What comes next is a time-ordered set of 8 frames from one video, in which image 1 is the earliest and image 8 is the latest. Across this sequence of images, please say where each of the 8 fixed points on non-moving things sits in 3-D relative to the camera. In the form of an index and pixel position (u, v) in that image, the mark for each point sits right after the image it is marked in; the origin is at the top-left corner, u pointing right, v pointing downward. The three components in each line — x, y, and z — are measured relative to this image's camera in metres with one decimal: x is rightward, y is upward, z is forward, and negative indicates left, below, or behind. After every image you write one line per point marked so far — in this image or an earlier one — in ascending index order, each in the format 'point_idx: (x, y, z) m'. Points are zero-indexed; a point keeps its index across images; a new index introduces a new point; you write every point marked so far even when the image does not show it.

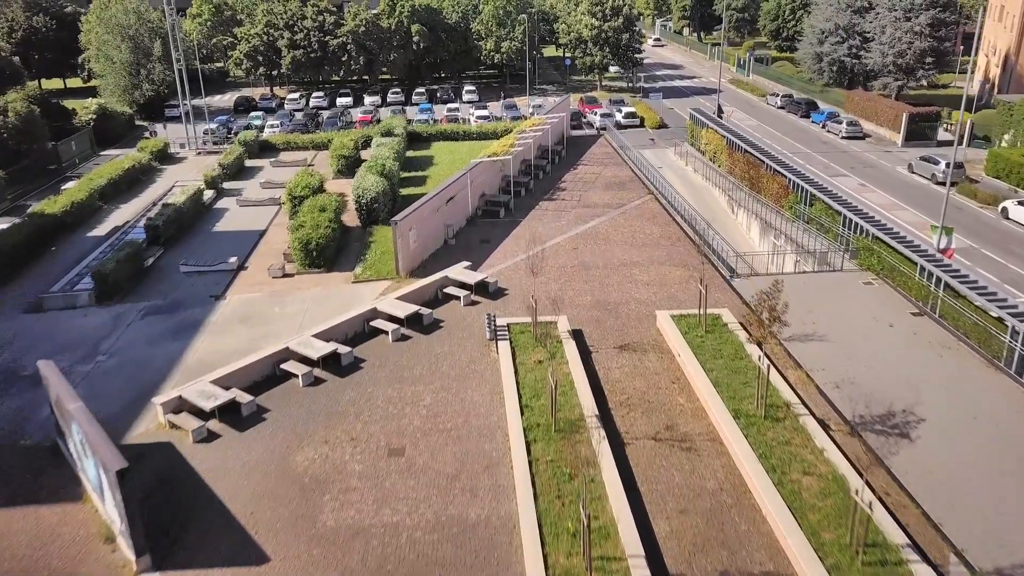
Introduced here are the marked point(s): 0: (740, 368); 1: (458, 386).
0: (+5.4, -1.9, +19.1) m
1: (-1.3, -2.3, +19.1) m
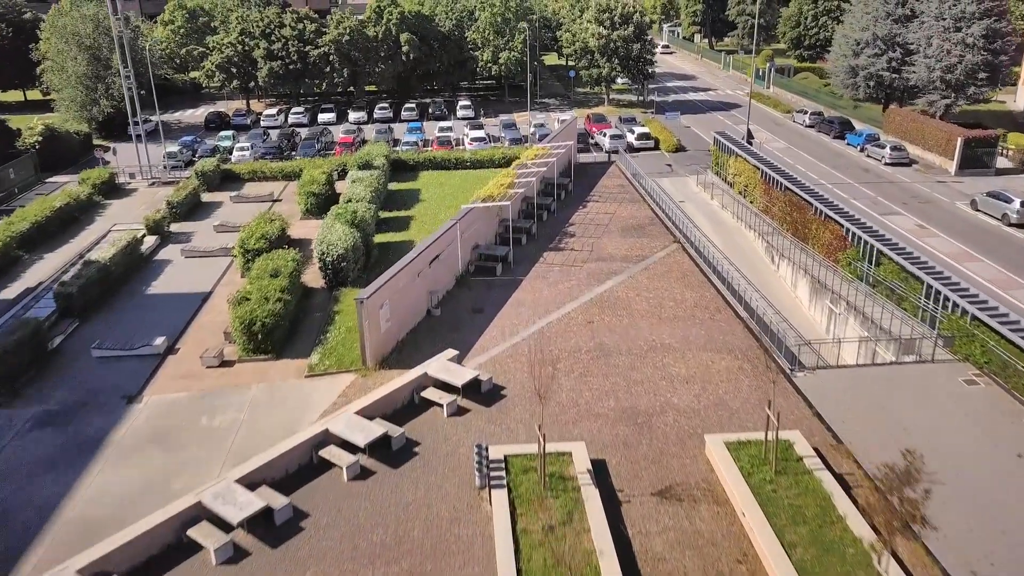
0: (+5.3, -4.2, +13.5) m
1: (-1.3, -4.6, +13.5) m
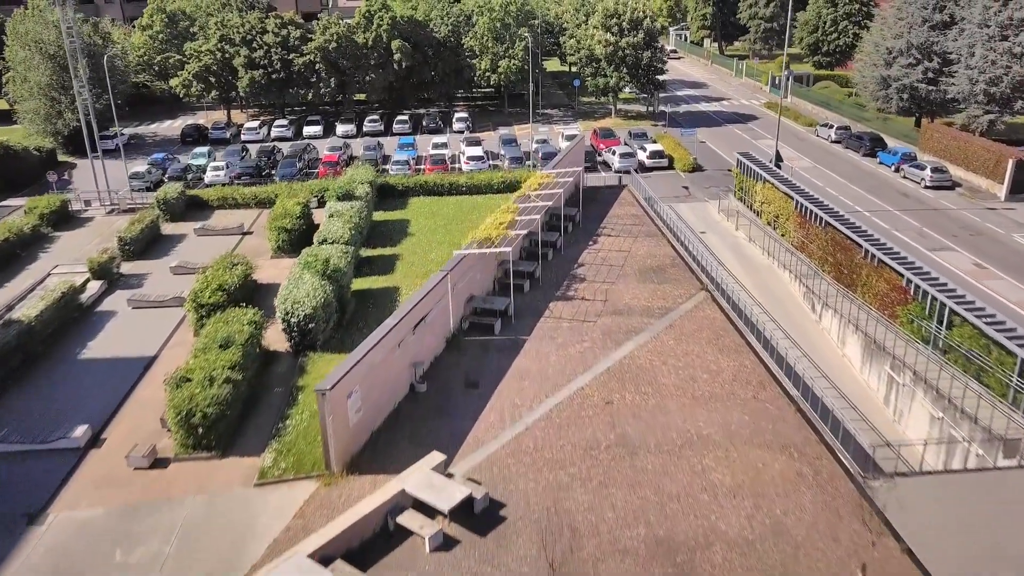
0: (+5.4, -5.9, +9.5) m
1: (-1.2, -6.3, +9.5) m
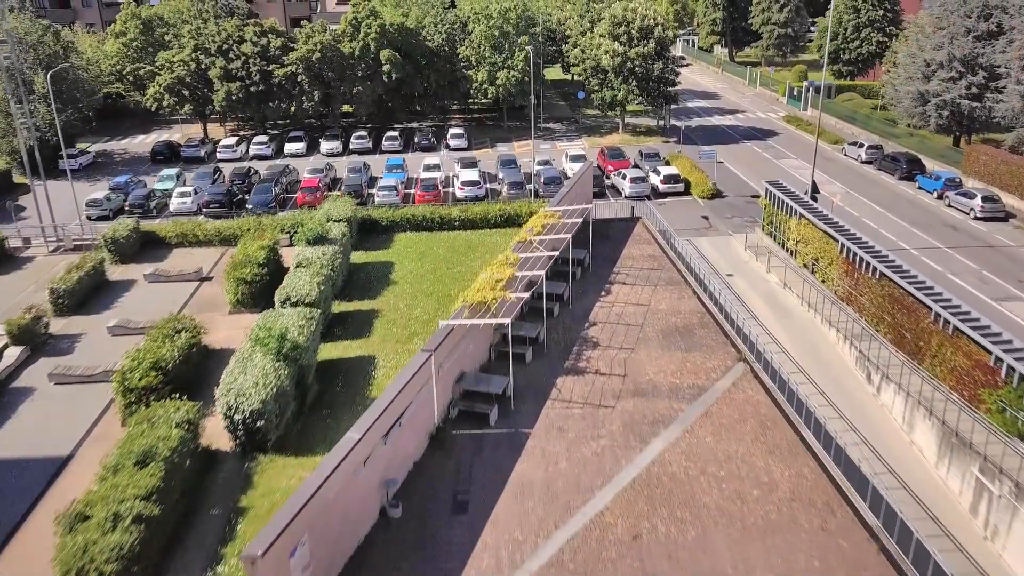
0: (+5.4, -7.7, +5.3) m
1: (-1.2, -8.1, +5.3) m
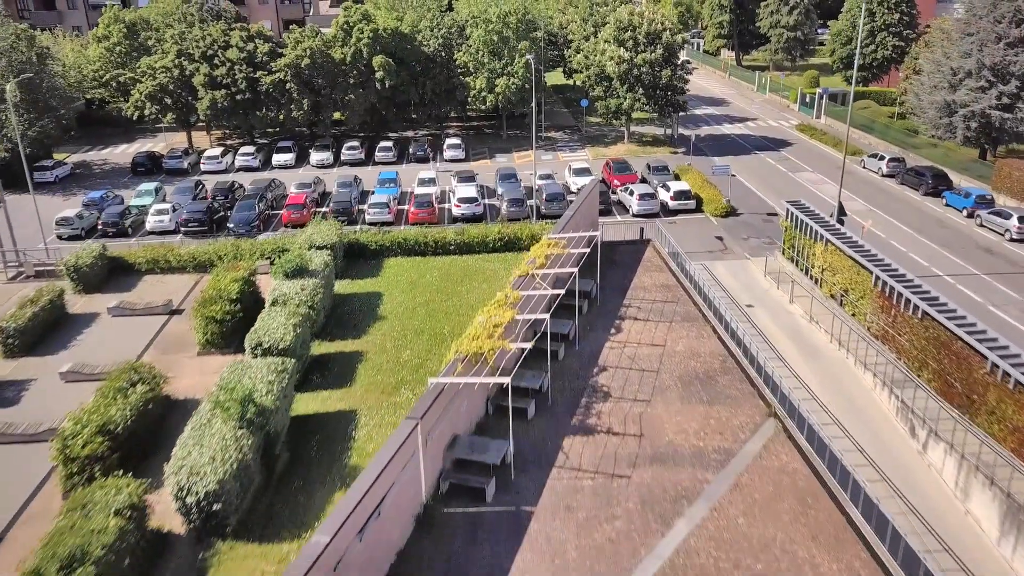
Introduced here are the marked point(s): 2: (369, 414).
0: (+5.4, -8.7, +2.9) m
1: (-1.2, -9.1, +2.9) m
2: (-3.3, -2.9, +18.6) m
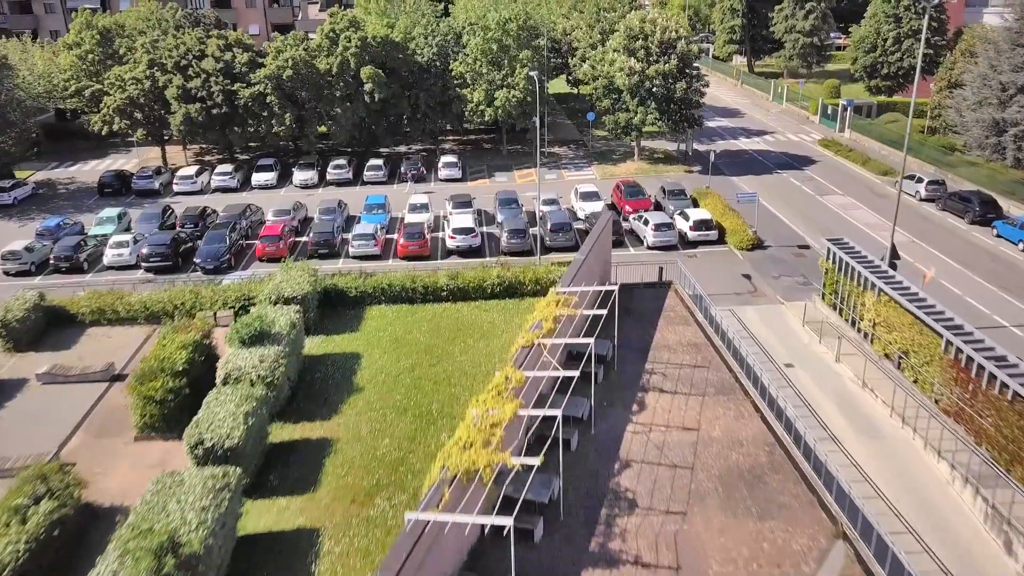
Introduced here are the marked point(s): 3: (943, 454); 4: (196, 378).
0: (+5.4, -10.3, -0.9) m
1: (-1.2, -10.8, -0.9) m
2: (-3.2, -4.5, +14.9) m
3: (+9.7, -3.7, +18.3) m
4: (-7.4, -2.1, +19.1) m
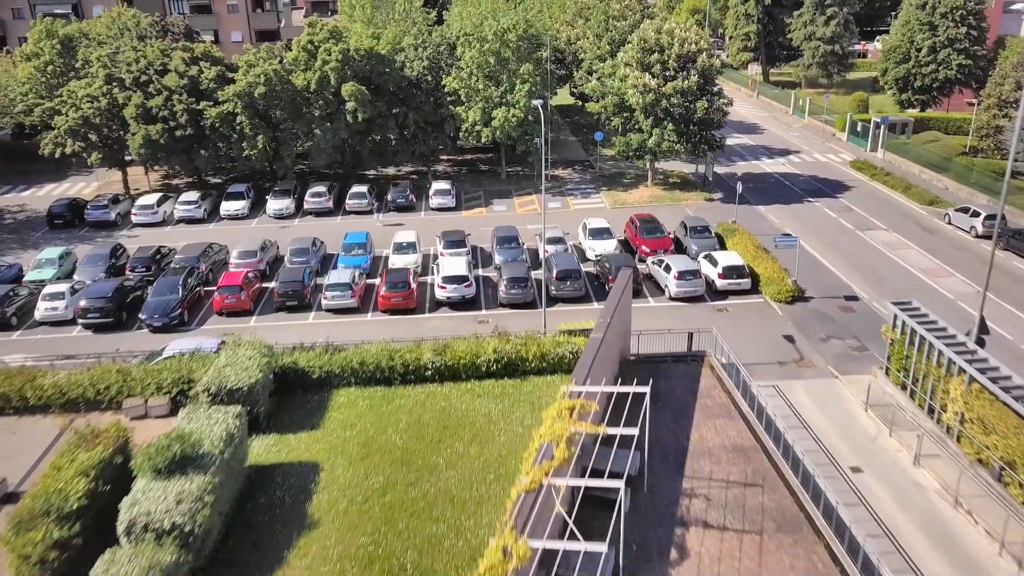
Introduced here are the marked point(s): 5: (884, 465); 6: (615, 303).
0: (+5.4, -12.3, -5.4) m
1: (-1.2, -12.7, -5.4) m
2: (-3.2, -6.4, +10.3) m
3: (+9.7, -5.7, +13.8) m
4: (-7.4, -4.1, +14.6) m
5: (+8.6, -4.0, +18.8) m
6: (+2.5, -0.5, +19.8) m
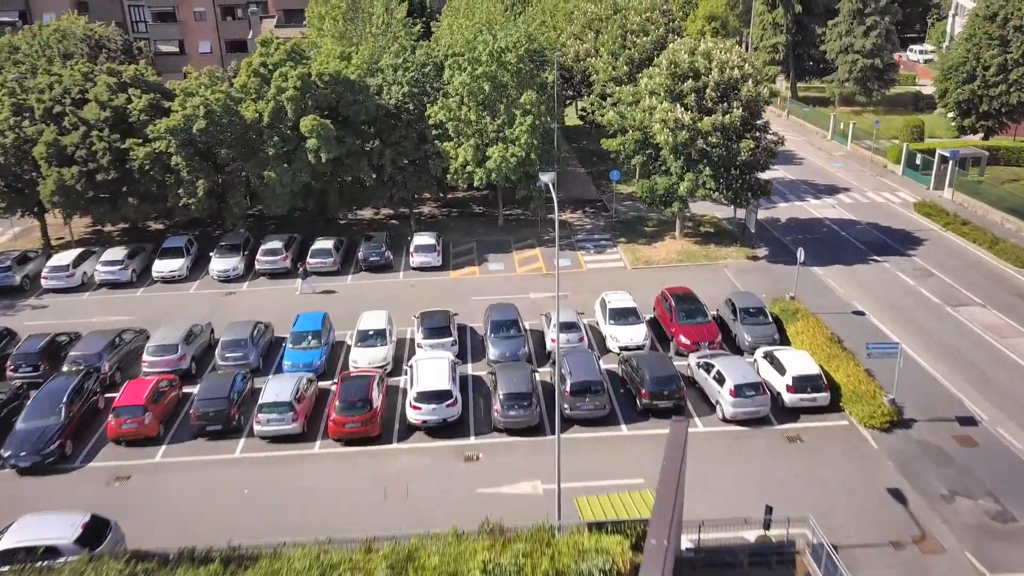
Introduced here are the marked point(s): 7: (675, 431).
0: (+5.4, -15.3, -12.5) m
1: (-1.2, -15.7, -12.5) m
2: (-3.2, -9.4, +3.2) m
3: (+9.7, -8.7, +6.7) m
4: (-7.4, -7.1, +7.5) m
5: (+8.6, -7.0, +11.7) m
6: (+2.5, -3.5, +12.7) m
7: (+2.9, -2.8, +14.5) m
